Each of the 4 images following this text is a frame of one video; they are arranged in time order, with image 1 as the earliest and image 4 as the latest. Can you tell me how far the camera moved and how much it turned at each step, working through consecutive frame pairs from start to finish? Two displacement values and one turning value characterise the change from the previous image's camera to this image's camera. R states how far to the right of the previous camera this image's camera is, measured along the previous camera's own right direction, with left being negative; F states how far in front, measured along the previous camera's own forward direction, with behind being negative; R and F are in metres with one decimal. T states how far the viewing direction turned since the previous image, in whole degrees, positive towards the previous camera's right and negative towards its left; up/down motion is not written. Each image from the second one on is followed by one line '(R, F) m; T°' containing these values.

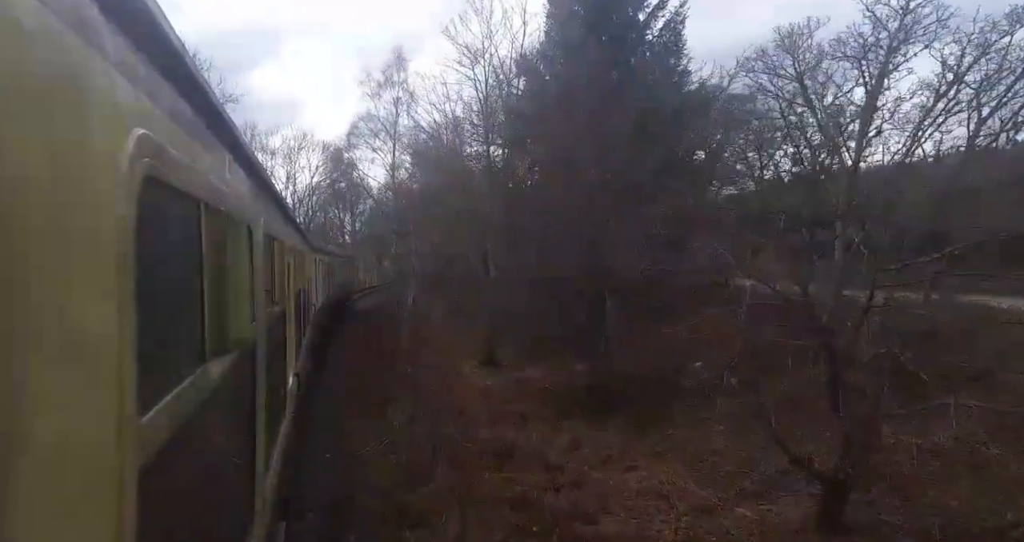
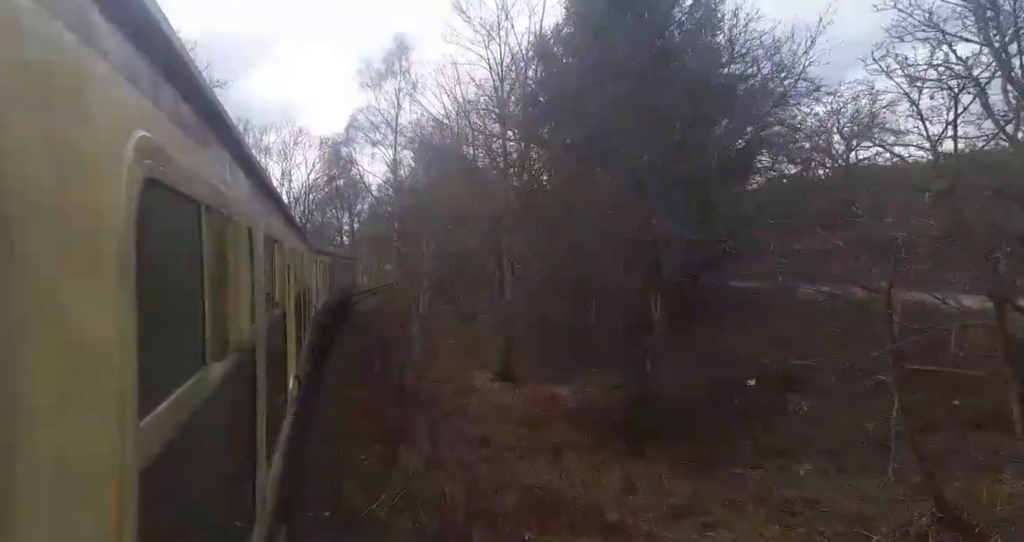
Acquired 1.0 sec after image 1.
(-0.4, +1.1) m; 0°
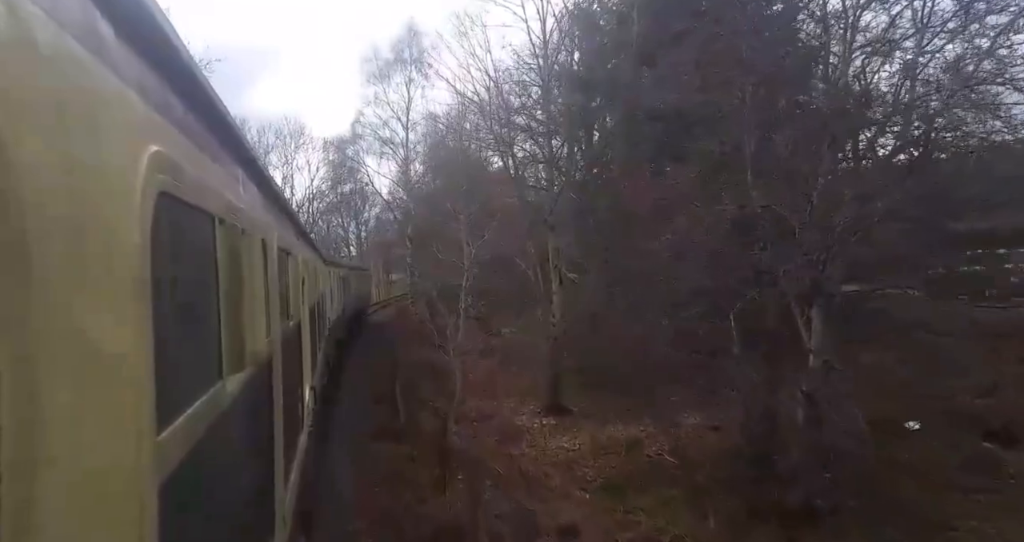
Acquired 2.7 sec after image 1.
(-0.7, +1.9) m; -1°
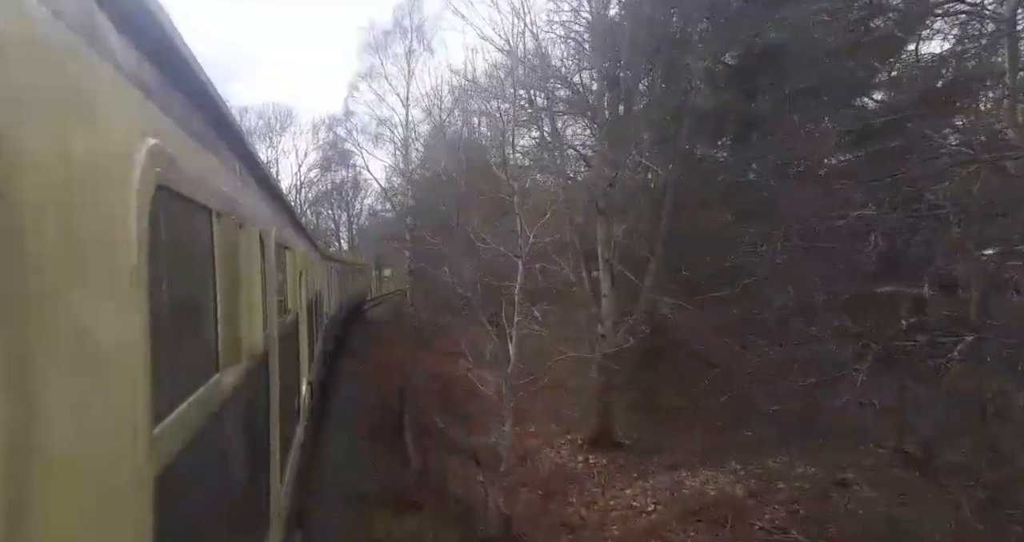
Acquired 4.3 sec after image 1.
(-0.6, +1.8) m; 0°
